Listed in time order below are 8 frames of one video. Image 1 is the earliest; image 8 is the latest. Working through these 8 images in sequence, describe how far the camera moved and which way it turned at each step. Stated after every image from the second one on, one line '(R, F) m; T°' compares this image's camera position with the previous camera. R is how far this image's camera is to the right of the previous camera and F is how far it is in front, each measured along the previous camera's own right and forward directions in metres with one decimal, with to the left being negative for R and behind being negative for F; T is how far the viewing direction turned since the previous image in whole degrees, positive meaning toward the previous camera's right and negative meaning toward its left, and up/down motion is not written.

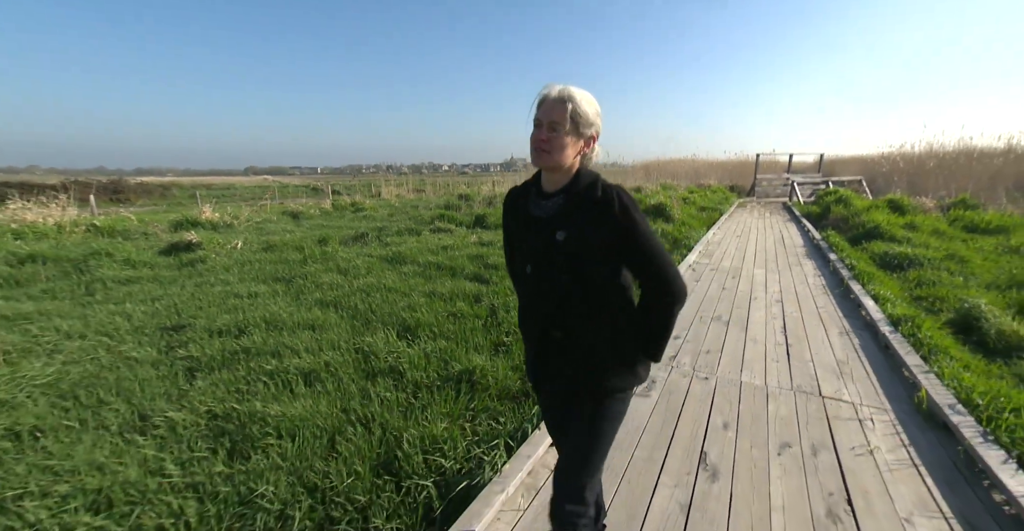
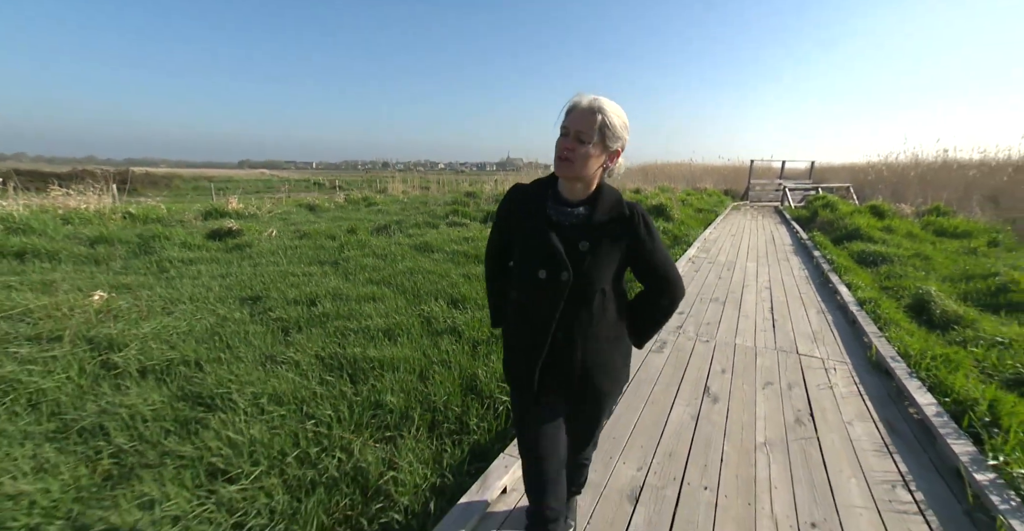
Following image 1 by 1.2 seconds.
(-0.4, -0.7) m; +1°
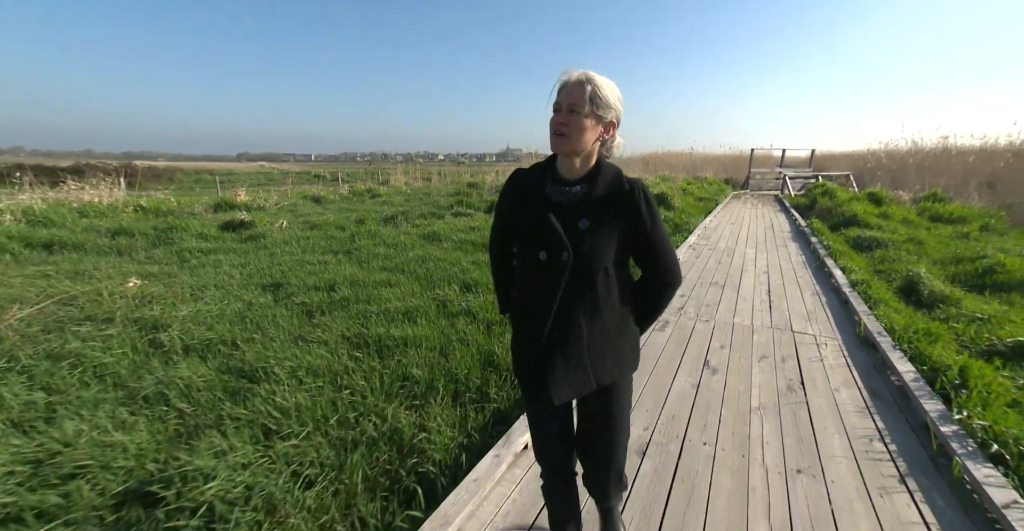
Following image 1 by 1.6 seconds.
(-0.1, -0.2) m; 0°
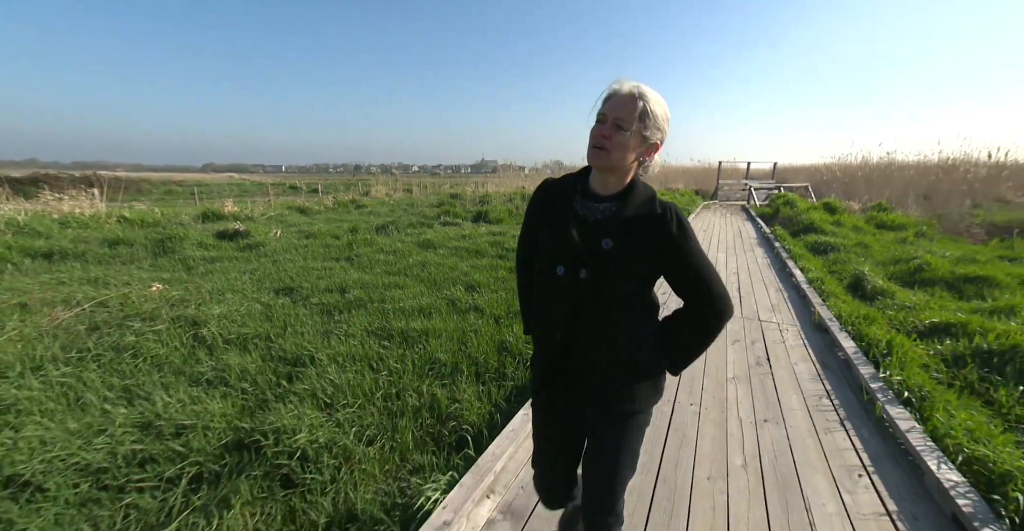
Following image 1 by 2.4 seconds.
(-0.3, -0.4) m; +3°
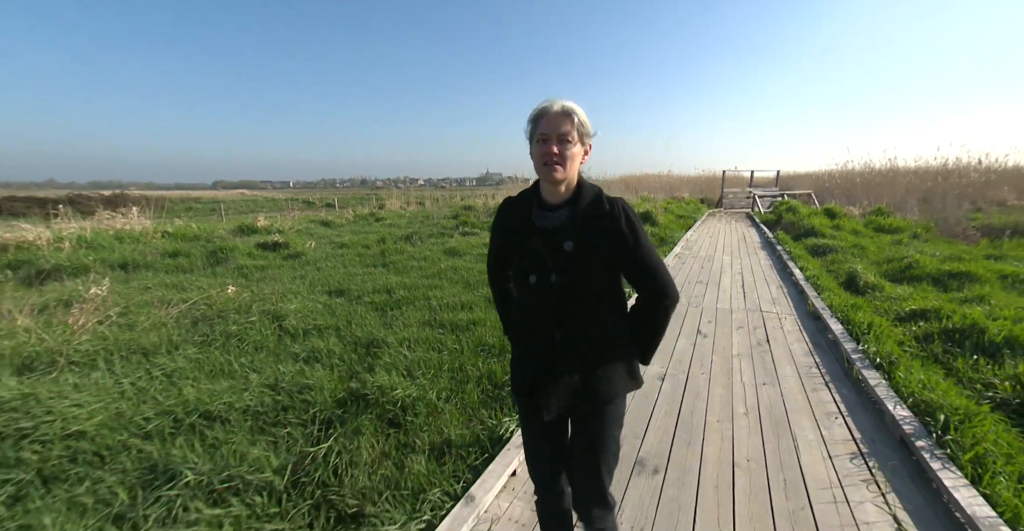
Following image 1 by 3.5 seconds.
(-0.3, -0.6) m; -1°
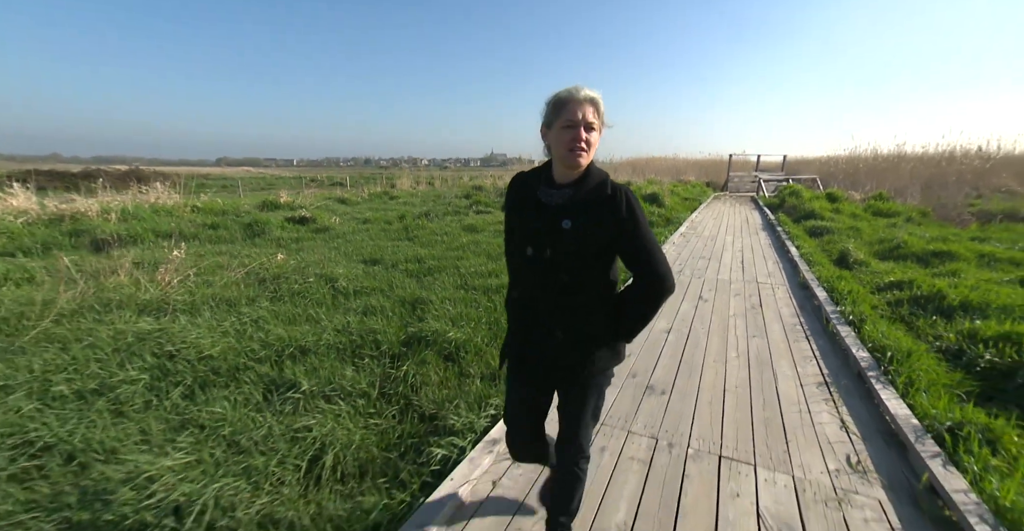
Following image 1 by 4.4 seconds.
(-0.2, -0.5) m; 0°
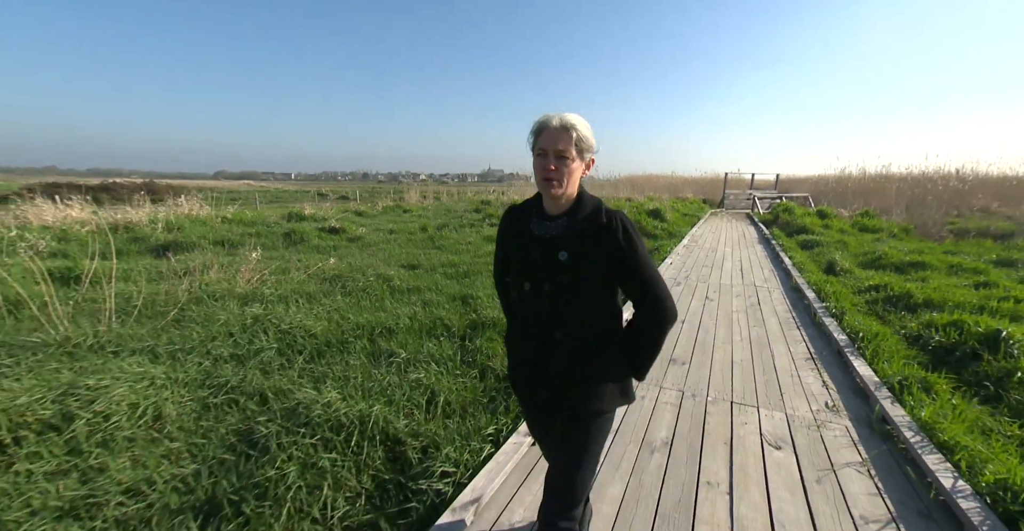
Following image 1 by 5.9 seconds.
(-0.4, -0.7) m; 0°
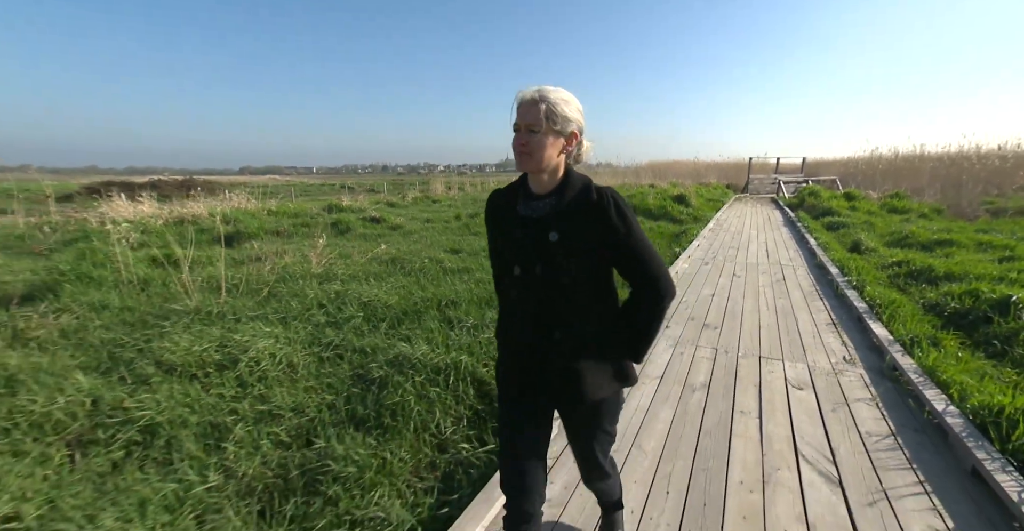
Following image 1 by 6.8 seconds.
(-0.3, -0.5) m; -3°
